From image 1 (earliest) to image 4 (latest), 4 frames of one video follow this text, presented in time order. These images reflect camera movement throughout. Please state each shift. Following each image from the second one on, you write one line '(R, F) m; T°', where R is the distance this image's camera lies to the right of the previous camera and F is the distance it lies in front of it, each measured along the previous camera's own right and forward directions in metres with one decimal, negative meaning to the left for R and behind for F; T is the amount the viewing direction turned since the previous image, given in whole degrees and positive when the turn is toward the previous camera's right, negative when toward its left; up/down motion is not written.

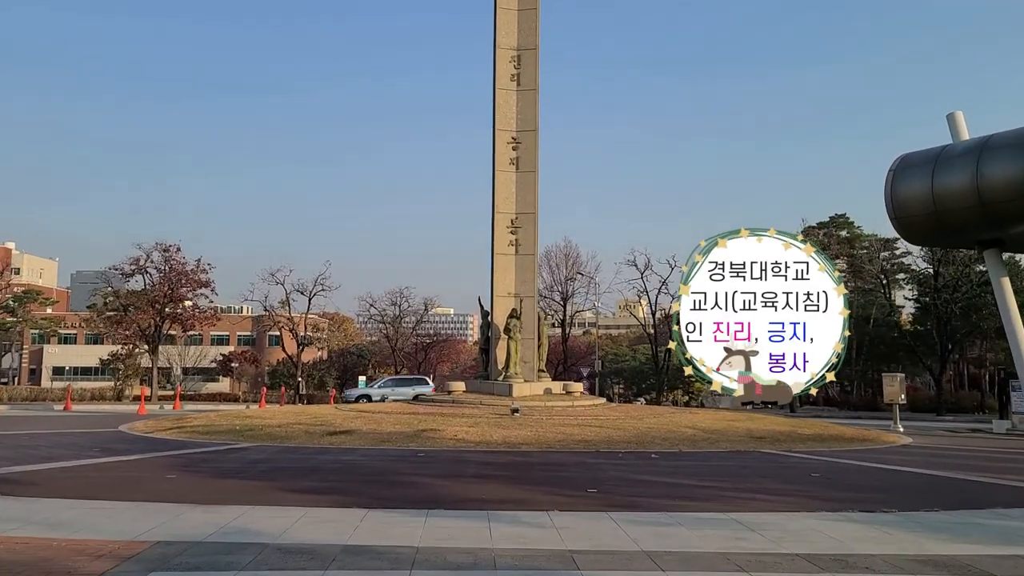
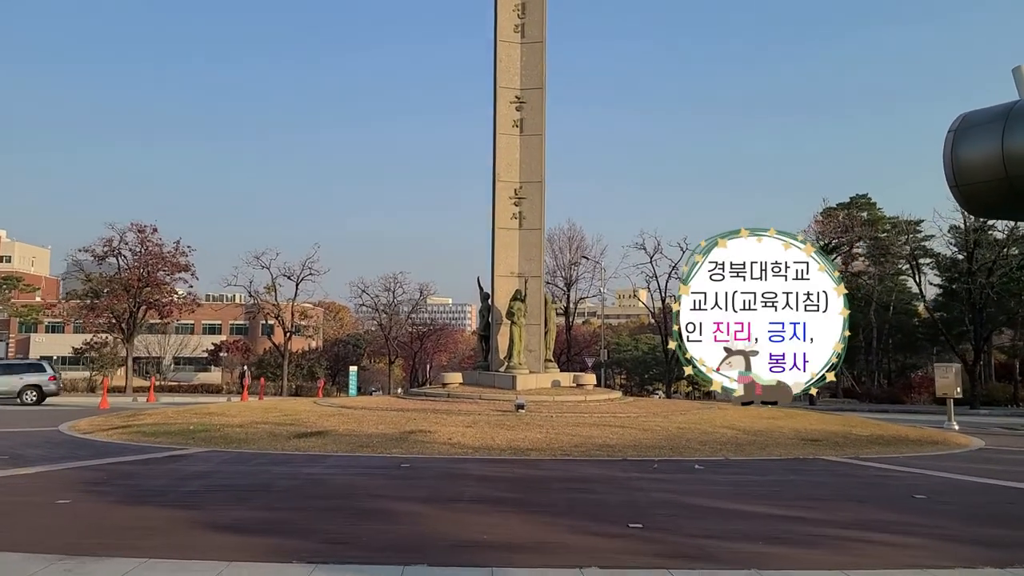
(-0.2, +3.2) m; 0°
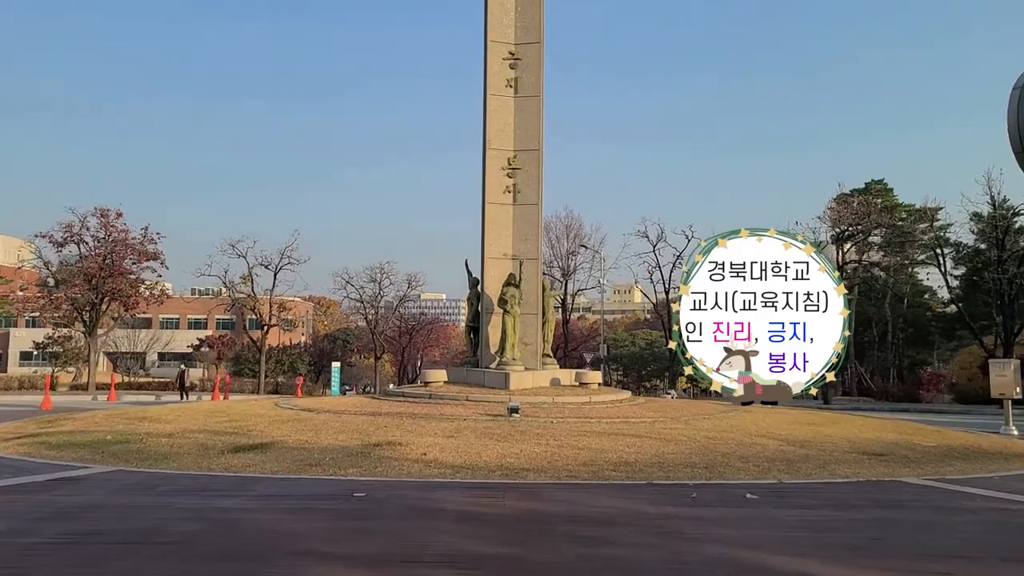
(0.0, +3.2) m; 0°
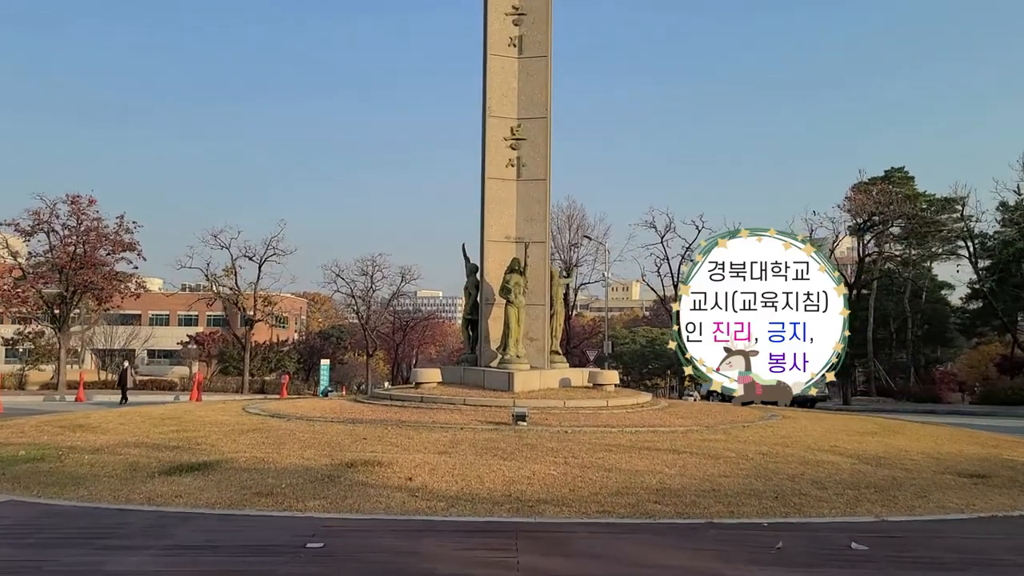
(-0.2, +2.7) m; 0°
